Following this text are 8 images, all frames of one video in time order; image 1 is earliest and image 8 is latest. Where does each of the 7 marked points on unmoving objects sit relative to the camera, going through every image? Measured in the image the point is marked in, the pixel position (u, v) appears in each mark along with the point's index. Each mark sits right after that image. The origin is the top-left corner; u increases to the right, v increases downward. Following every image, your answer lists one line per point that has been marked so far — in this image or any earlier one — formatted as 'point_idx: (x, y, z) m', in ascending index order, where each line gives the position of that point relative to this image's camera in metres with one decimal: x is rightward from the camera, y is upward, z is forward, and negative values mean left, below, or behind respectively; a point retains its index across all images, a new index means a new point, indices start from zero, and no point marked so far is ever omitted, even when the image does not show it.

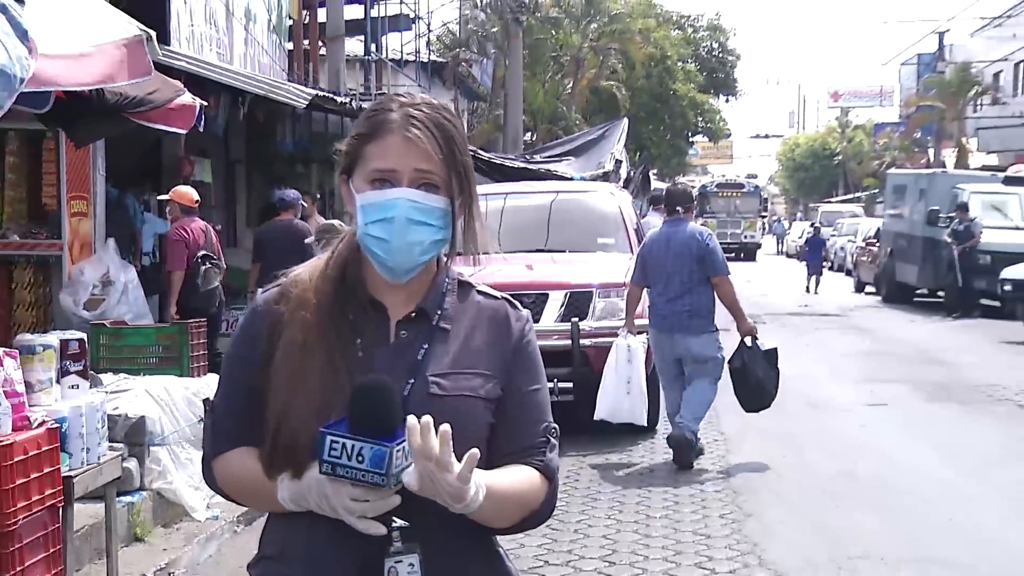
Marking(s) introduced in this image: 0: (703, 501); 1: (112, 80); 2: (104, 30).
0: (+0.7, -0.8, +4.9) m
1: (-1.2, +0.6, +3.9) m
2: (-1.3, +0.8, +4.1) m
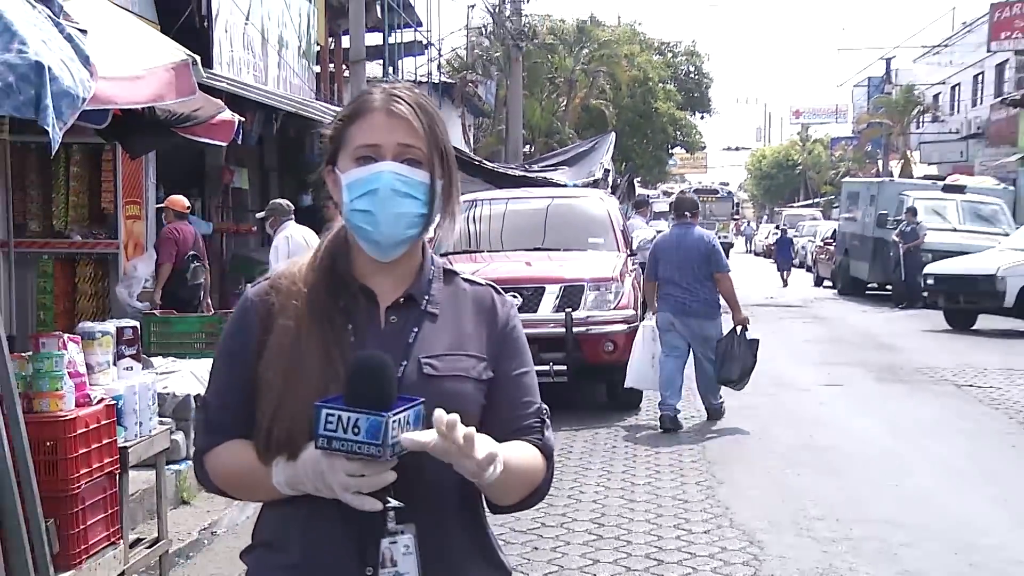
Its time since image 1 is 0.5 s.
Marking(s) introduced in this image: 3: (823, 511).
0: (+0.7, -0.8, +5.4) m
1: (-1.2, +0.7, +4.5) m
2: (-1.3, +0.8, +4.6) m
3: (+1.1, -0.8, +4.6) m
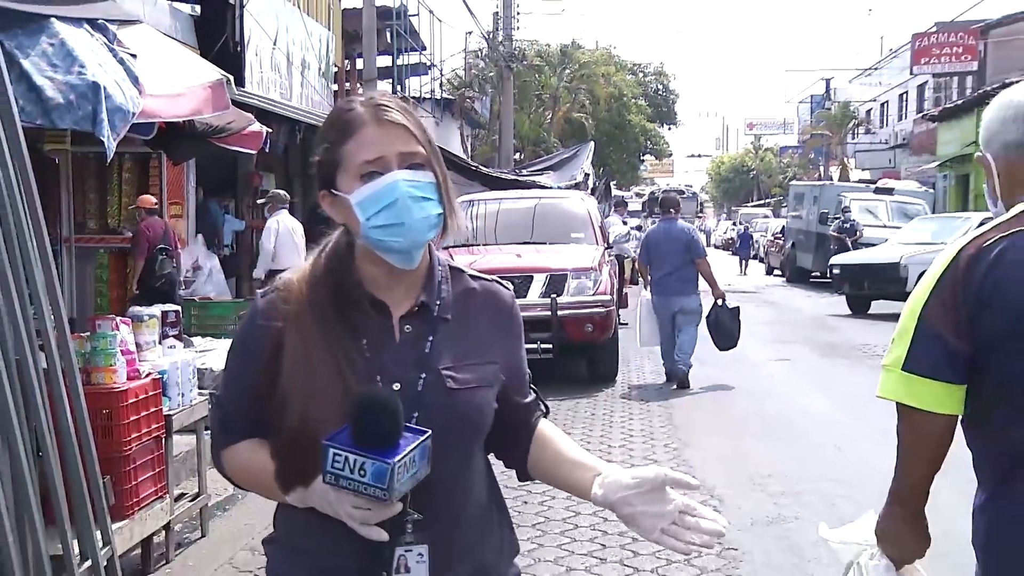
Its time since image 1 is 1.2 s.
0: (+0.7, -0.7, +6.1) m
1: (-1.2, +0.7, +5.1) m
2: (-1.3, +0.9, +5.3) m
3: (+1.1, -0.7, +5.3) m
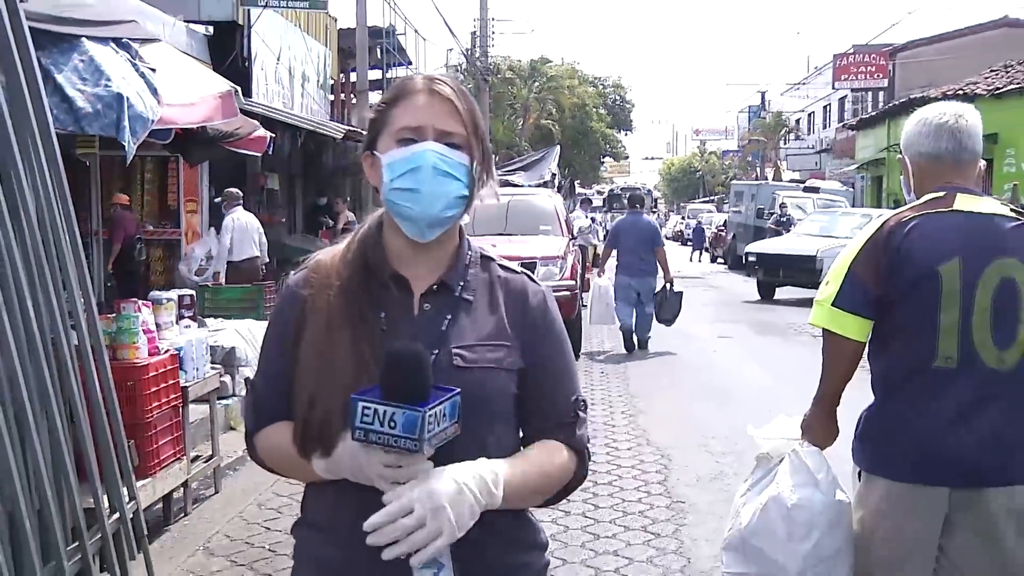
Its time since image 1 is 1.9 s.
0: (+0.5, -0.6, +6.8) m
1: (-1.4, +0.8, +5.8) m
2: (-1.4, +0.9, +6.0) m
3: (+1.0, -0.7, +6.0) m
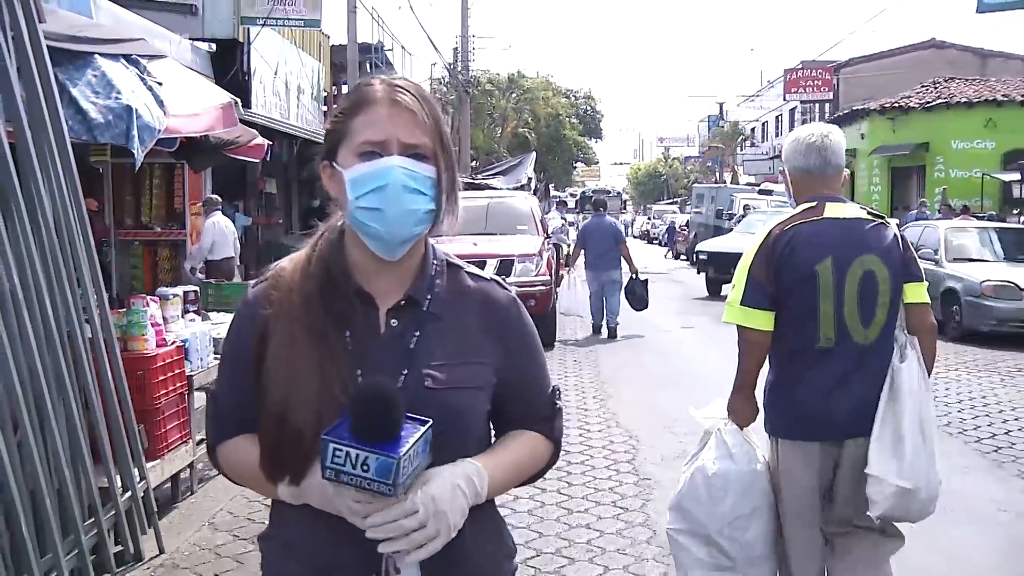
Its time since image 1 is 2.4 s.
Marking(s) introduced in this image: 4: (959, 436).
0: (+0.4, -0.6, +7.3) m
1: (-1.5, +0.8, +6.3) m
2: (-1.5, +0.9, +6.4) m
3: (+0.9, -0.7, +6.6) m
4: (+2.3, -0.8, +6.9) m
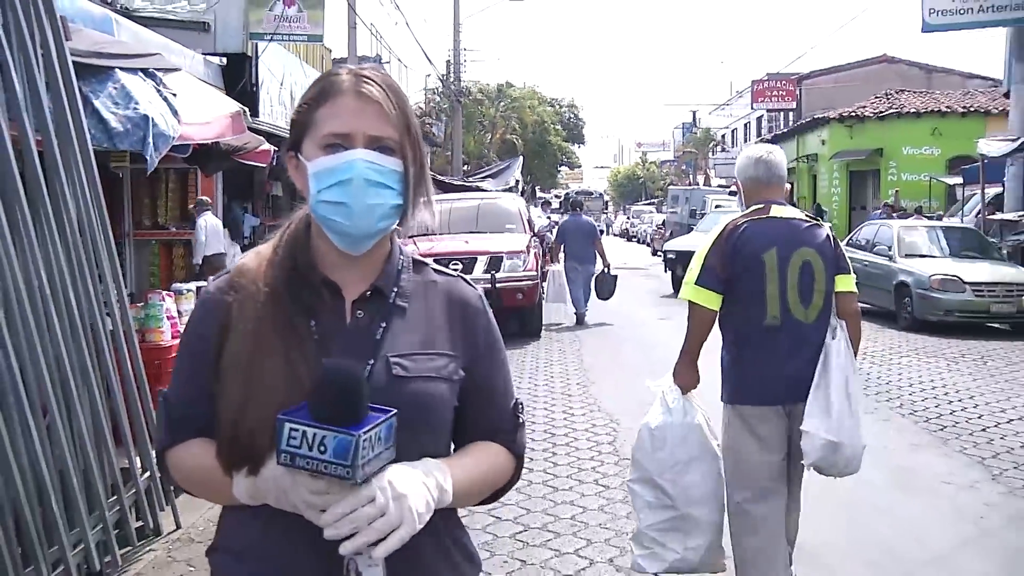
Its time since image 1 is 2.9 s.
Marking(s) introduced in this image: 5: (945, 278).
0: (+0.4, -0.6, +7.8) m
1: (-1.5, +0.8, +6.8) m
2: (-1.6, +1.0, +6.9) m
3: (+0.8, -0.6, +7.1) m
4: (+2.3, -0.7, +7.4) m
5: (+4.2, +0.1, +12.7) m
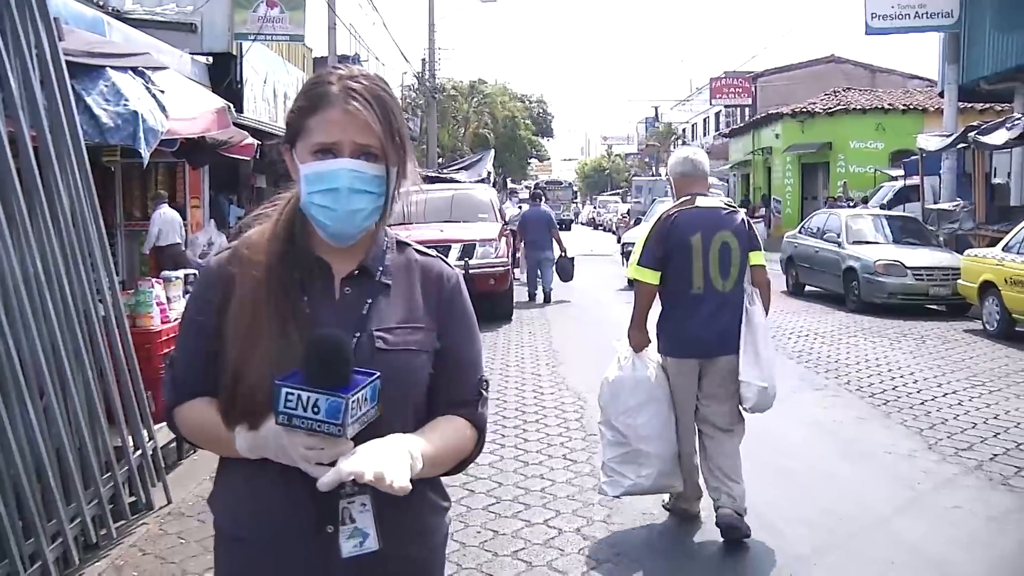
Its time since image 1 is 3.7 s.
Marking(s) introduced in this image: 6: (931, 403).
0: (+0.2, -0.5, +8.2) m
1: (-1.7, +0.9, +7.1) m
2: (-1.7, +1.0, +7.2) m
3: (+0.7, -0.5, +7.5) m
4: (+2.1, -0.6, +7.8) m
5: (+3.9, +0.3, +13.2) m
6: (+2.4, -0.7, +7.5) m
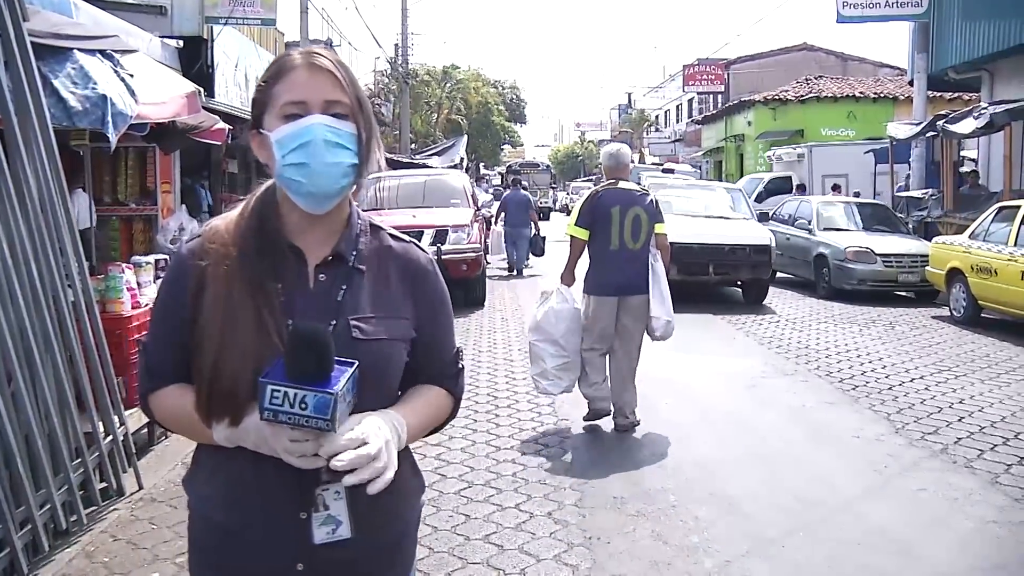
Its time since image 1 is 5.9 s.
0: (0.0, -0.4, +8.2) m
1: (-1.8, +0.9, +7.1) m
2: (-1.9, +1.1, +7.2) m
3: (+0.5, -0.5, +7.5) m
4: (+1.9, -0.5, +7.9) m
5: (+3.7, +0.4, +13.3) m
6: (+2.3, -0.6, +7.6) m
